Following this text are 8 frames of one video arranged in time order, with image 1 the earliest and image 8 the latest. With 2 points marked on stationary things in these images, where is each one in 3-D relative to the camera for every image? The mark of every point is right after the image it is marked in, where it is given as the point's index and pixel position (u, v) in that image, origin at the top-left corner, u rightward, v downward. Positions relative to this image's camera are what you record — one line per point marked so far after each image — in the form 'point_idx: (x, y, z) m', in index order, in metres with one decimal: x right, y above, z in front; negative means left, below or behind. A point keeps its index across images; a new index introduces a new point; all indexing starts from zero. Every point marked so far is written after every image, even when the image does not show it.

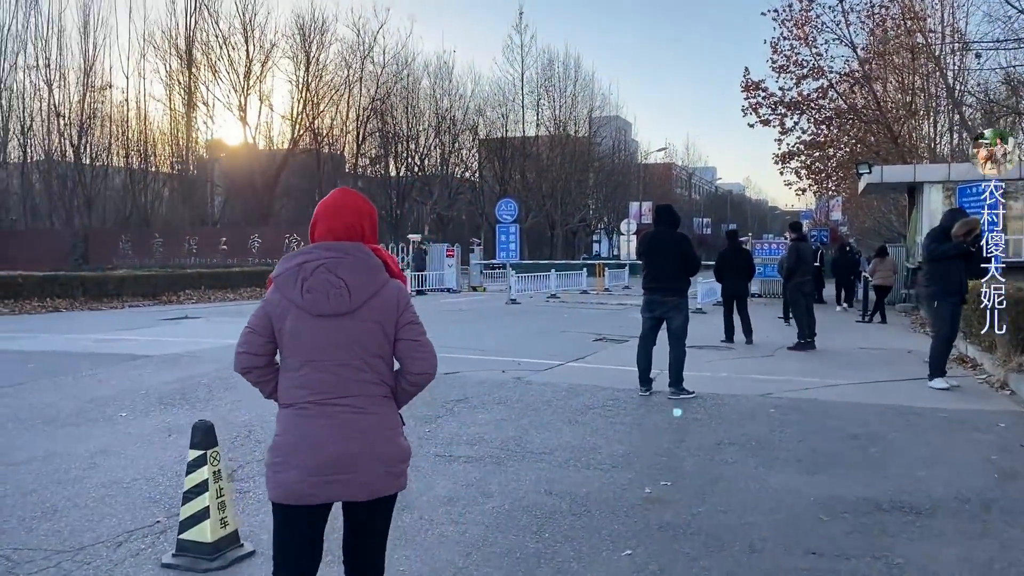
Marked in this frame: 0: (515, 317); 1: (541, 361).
0: (+0.1, -0.6, +18.9) m
1: (+0.4, -1.0, +11.5) m
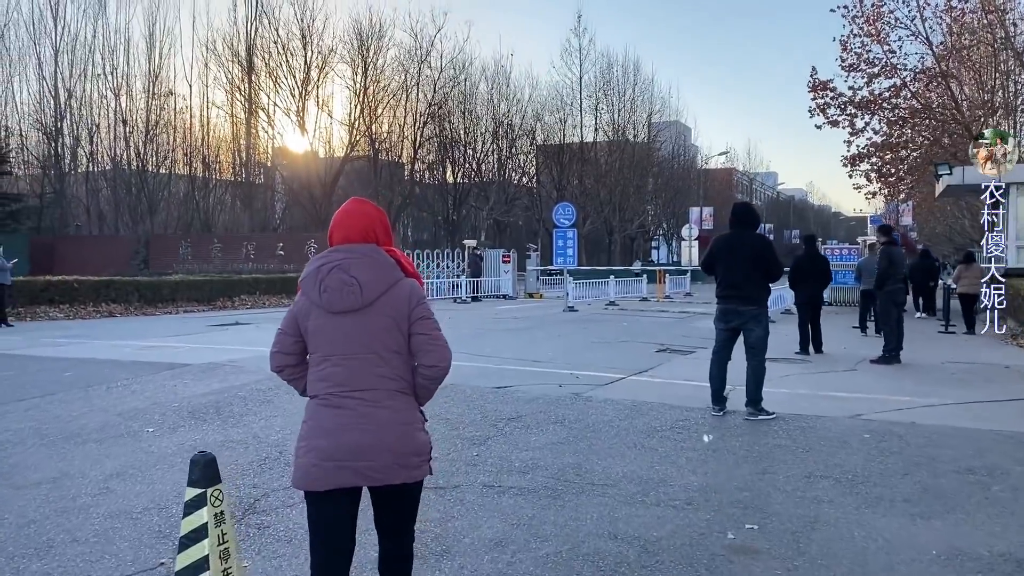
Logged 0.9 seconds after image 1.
0: (+1.3, -0.8, +18.1) m
1: (+1.1, -1.1, +10.7) m
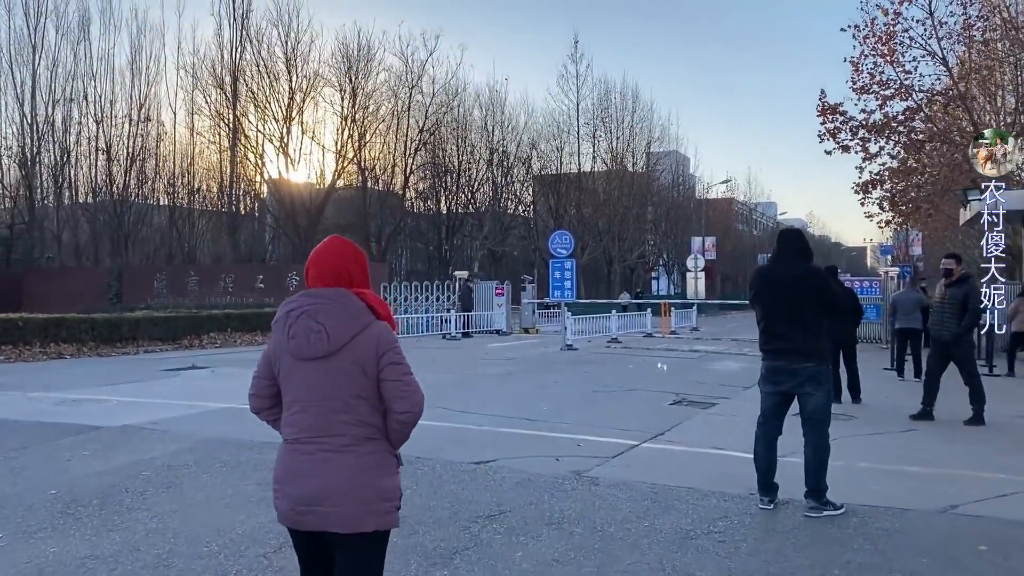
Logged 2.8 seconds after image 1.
0: (+1.1, -1.5, +16.1) m
1: (+1.0, -1.5, +8.6) m
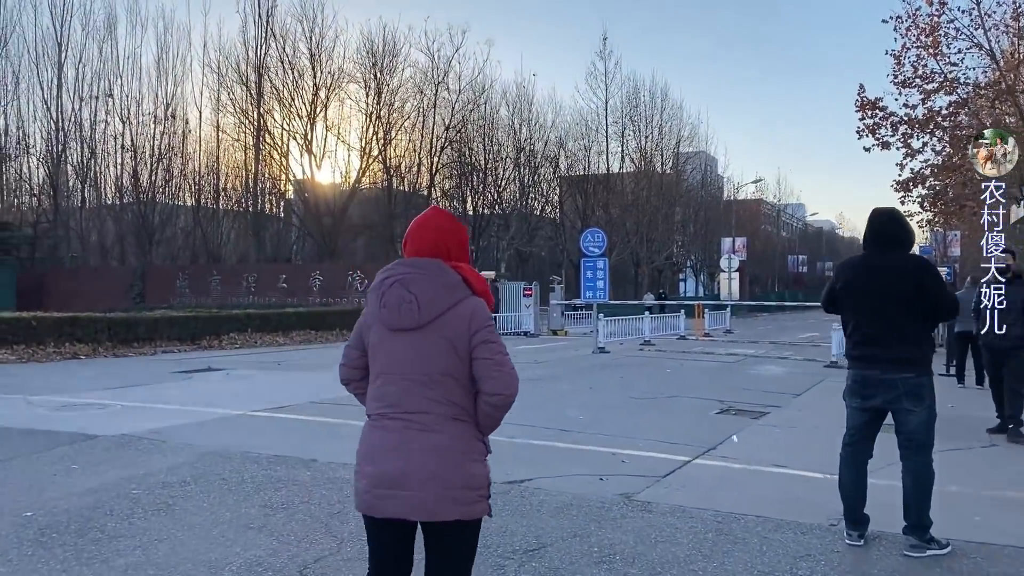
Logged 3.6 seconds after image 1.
0: (+1.6, -1.5, +15.1) m
1: (+1.3, -1.5, +7.7) m
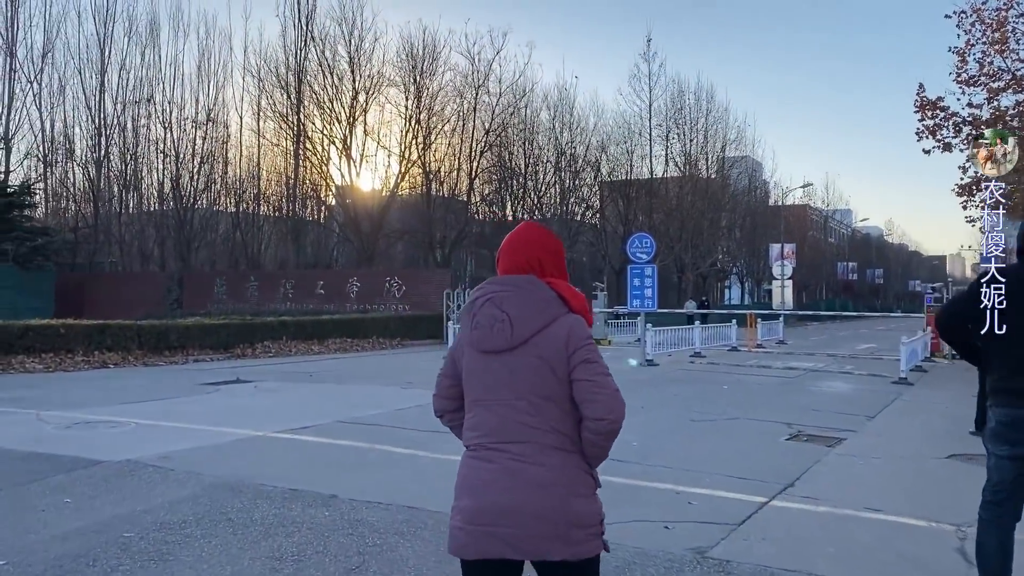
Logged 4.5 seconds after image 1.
0: (+2.4, -1.7, +14.1) m
1: (+1.7, -1.6, +6.7) m
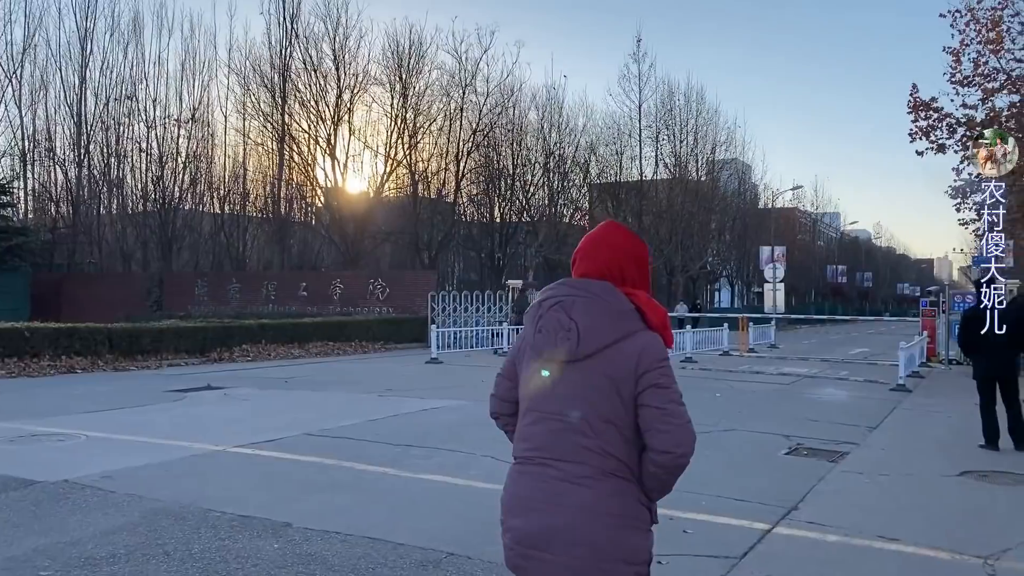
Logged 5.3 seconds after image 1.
0: (+2.1, -1.7, +13.4) m
1: (+1.5, -1.6, +6.0) m
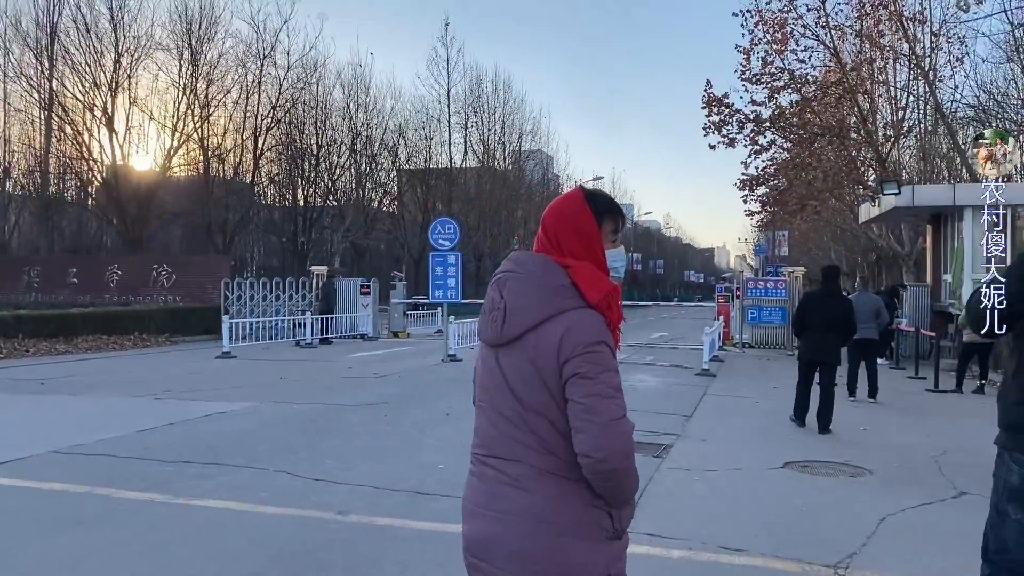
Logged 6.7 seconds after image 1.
0: (-0.8, -1.5, +12.6) m
1: (+0.3, -1.6, +5.3) m
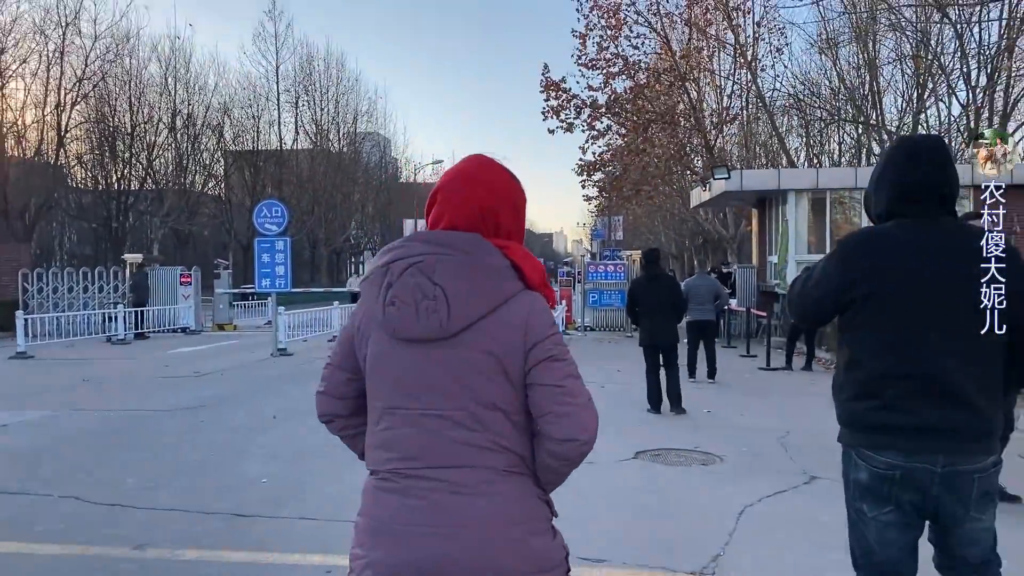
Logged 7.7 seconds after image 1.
0: (-3.0, -1.3, +11.7) m
1: (-0.6, -1.5, +4.6) m
